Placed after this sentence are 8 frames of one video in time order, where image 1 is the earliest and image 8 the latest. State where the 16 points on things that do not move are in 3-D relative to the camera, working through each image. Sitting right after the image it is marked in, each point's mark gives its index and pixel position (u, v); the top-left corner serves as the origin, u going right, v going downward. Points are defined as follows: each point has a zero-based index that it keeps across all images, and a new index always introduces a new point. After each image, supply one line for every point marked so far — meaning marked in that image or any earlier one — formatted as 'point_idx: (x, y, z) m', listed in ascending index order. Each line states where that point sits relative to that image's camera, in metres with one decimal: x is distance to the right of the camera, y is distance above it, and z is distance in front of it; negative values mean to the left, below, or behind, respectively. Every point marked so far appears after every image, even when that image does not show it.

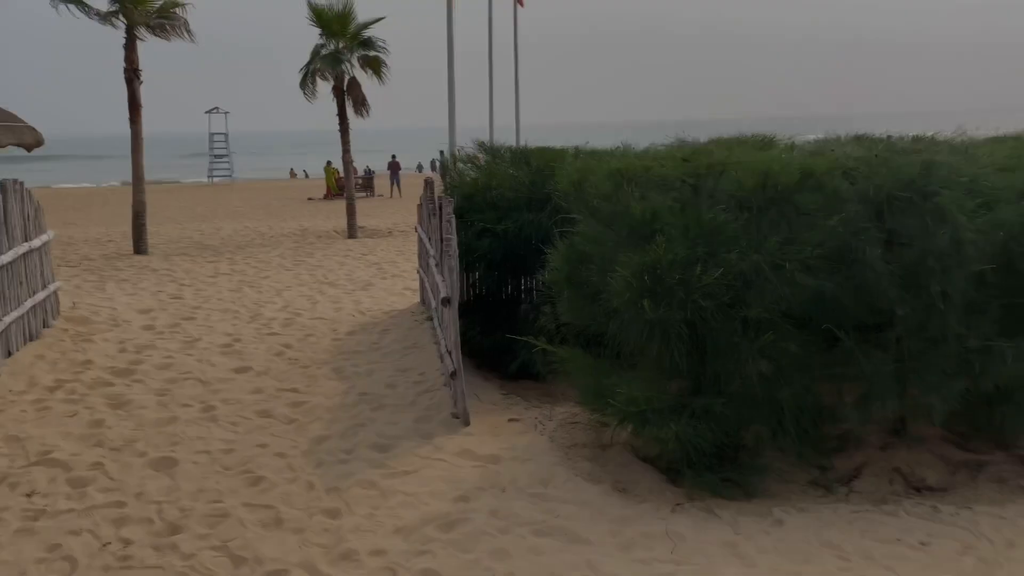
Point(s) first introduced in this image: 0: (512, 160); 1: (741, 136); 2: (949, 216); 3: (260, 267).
0: (0.0, +1.0, +6.8) m
1: (+1.5, +1.0, +5.6) m
2: (+2.2, +0.4, +4.2) m
3: (-3.3, +0.3, +11.0) m
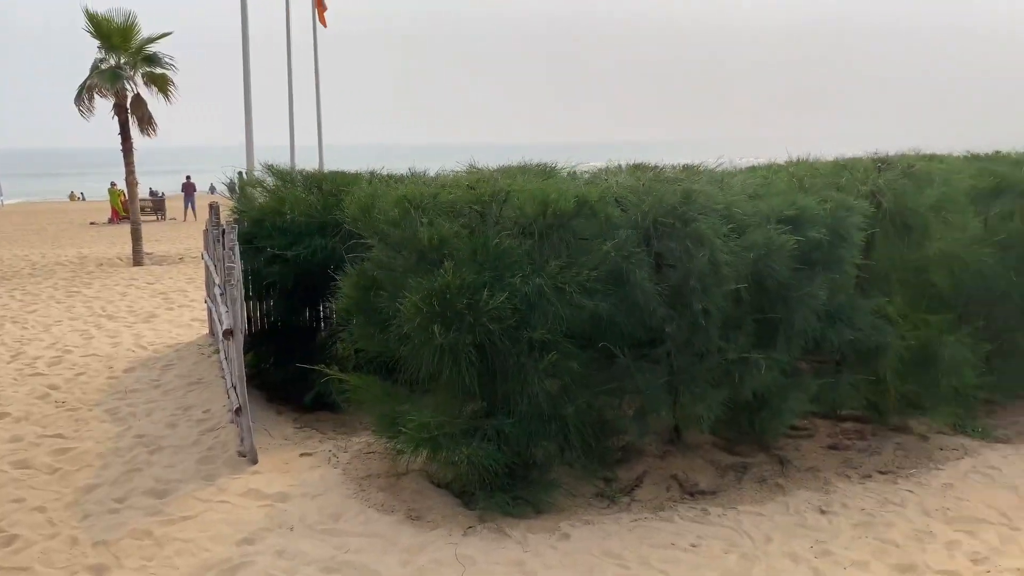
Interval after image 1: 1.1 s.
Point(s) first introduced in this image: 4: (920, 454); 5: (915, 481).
0: (-1.7, +0.8, +6.6) m
1: (+0.1, +0.9, +5.9) m
2: (+1.1, +0.3, +4.6) m
3: (-5.8, -0.1, +10.0) m
4: (+2.6, -1.1, +5.3) m
5: (+2.4, -1.1, +4.9) m
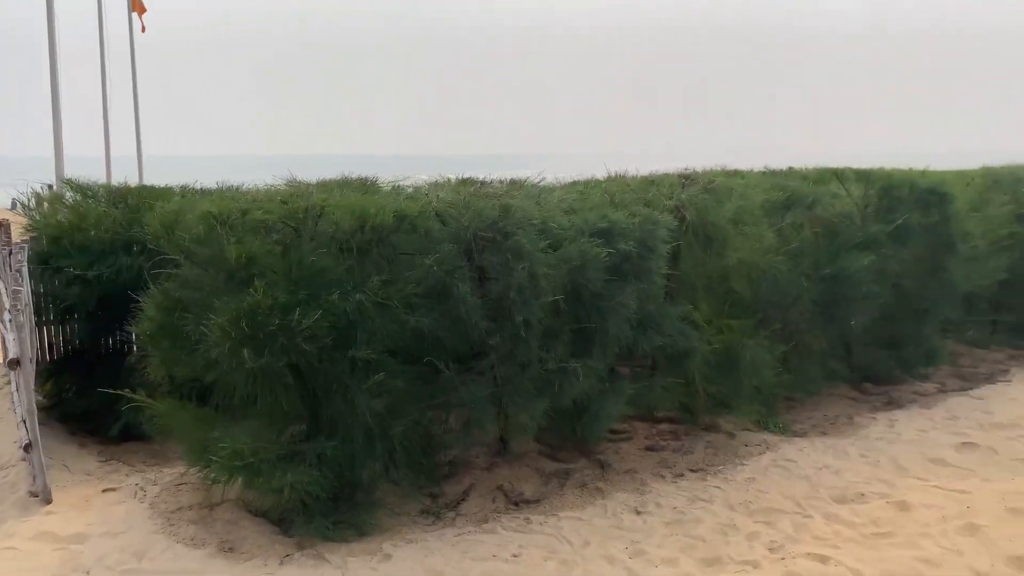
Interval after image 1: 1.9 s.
0: (-3.0, +0.7, +6.2) m
1: (-1.1, +0.8, +5.8) m
2: (+0.1, +0.2, +4.7) m
3: (-7.7, -0.4, +8.7) m
4: (+1.5, -1.1, +5.7) m
5: (+1.3, -1.2, +5.2) m
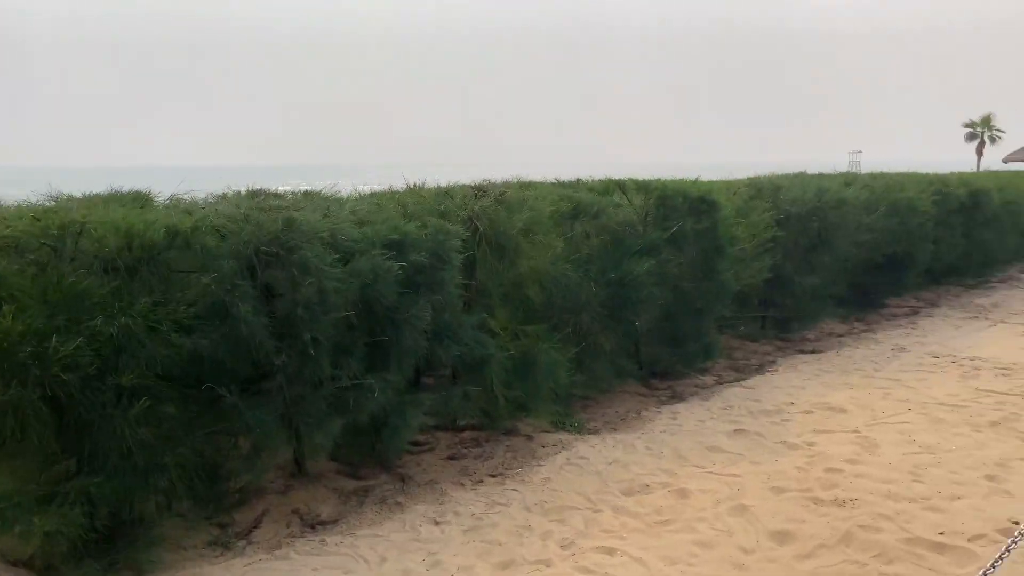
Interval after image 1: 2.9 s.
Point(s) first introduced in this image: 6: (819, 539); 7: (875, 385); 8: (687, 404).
0: (-4.4, +0.4, +5.4) m
1: (-2.5, +0.6, +5.4) m
2: (-1.1, +0.1, +4.6) m
3: (-9.5, -0.8, +6.8) m
4: (+0.1, -1.2, +5.8) m
5: (0.0, -1.2, +5.4) m
6: (+1.6, -1.3, +4.4) m
7: (+3.2, -0.9, +7.4) m
8: (+1.5, -1.0, +7.1) m
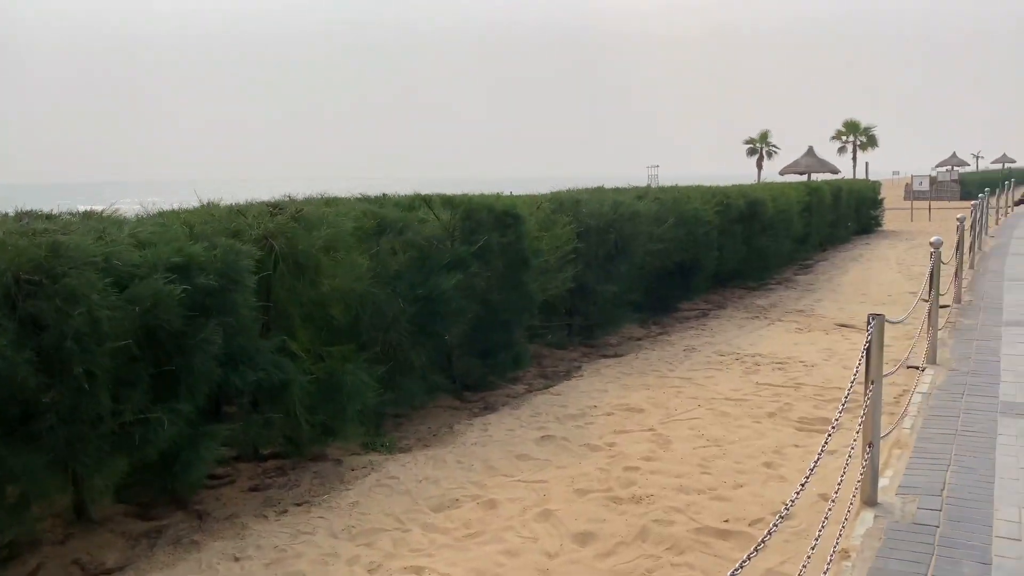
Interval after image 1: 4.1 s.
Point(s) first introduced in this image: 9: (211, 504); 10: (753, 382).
0: (-5.6, +0.2, +4.3) m
1: (-3.7, +0.4, +4.7) m
2: (-2.2, 0.0, +4.2) m
3: (-10.8, -1.3, +4.6) m
4: (-1.2, -1.3, +5.7) m
5: (-1.2, -1.4, +5.2) m
6: (+0.6, -1.4, +4.6) m
7: (+1.5, -0.9, +7.9) m
8: (-0.1, -1.1, +7.2) m
9: (-1.9, -1.3, +5.2) m
10: (+2.3, -0.9, +7.8) m
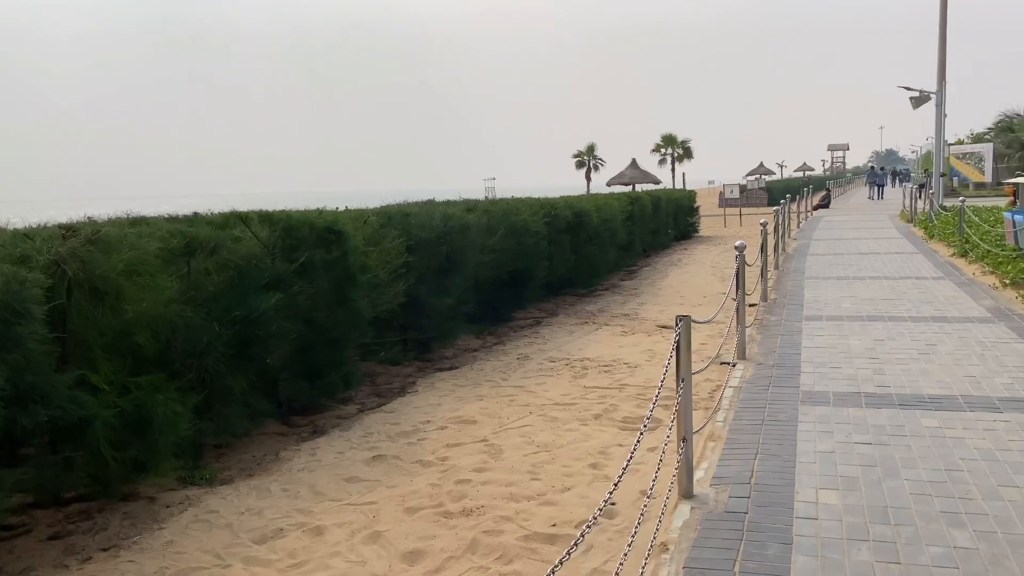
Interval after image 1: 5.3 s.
0: (-6.4, -0.1, +3.1) m
1: (-4.7, +0.2, +3.9) m
2: (-3.0, -0.2, +3.7) m
3: (-11.5, -1.9, +2.4) m
4: (-2.3, -1.5, +5.3) m
5: (-2.2, -1.5, +4.9) m
6: (-0.4, -1.4, +4.6) m
7: (-0.1, -1.0, +8.0) m
8: (-1.6, -1.2, +7.0) m
9: (-2.9, -1.5, +4.7) m
10: (+0.7, -1.0, +8.1) m
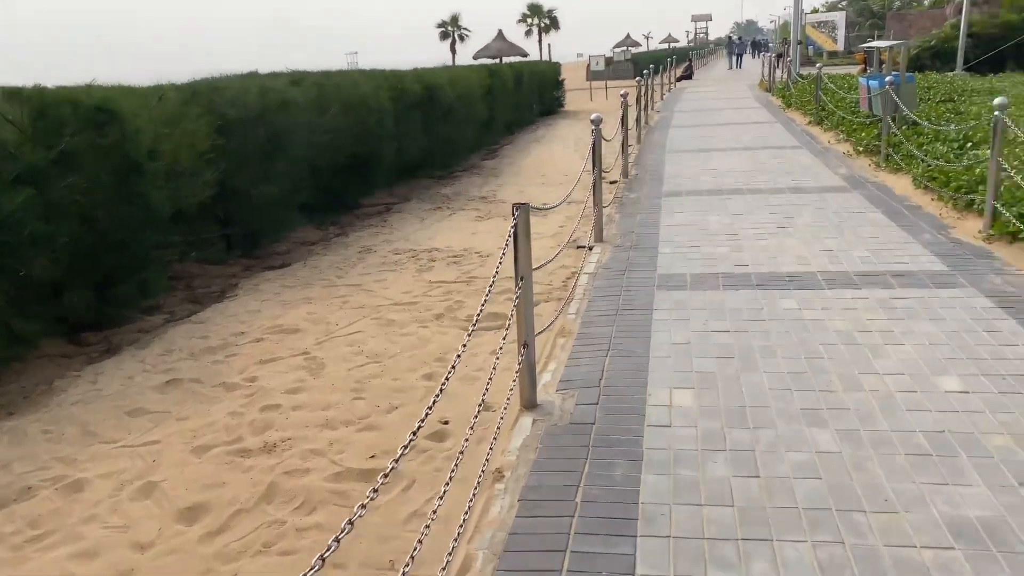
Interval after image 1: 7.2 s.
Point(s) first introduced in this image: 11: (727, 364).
0: (-7.0, -0.2, +1.2) m
1: (-5.5, +0.3, +2.2) m
2: (-3.8, 0.0, +2.3) m
3: (-11.9, -2.2, +0.1) m
4: (-3.3, -1.0, +4.2) m
5: (-3.1, -1.1, +3.8) m
6: (-1.2, -1.0, +3.8) m
7: (-1.5, -0.1, +7.1) m
8: (-2.8, -0.5, +5.9) m
9: (-3.8, -1.2, +3.6) m
10: (-0.8, +0.1, +7.3) m
11: (+1.3, -0.5, +5.1) m
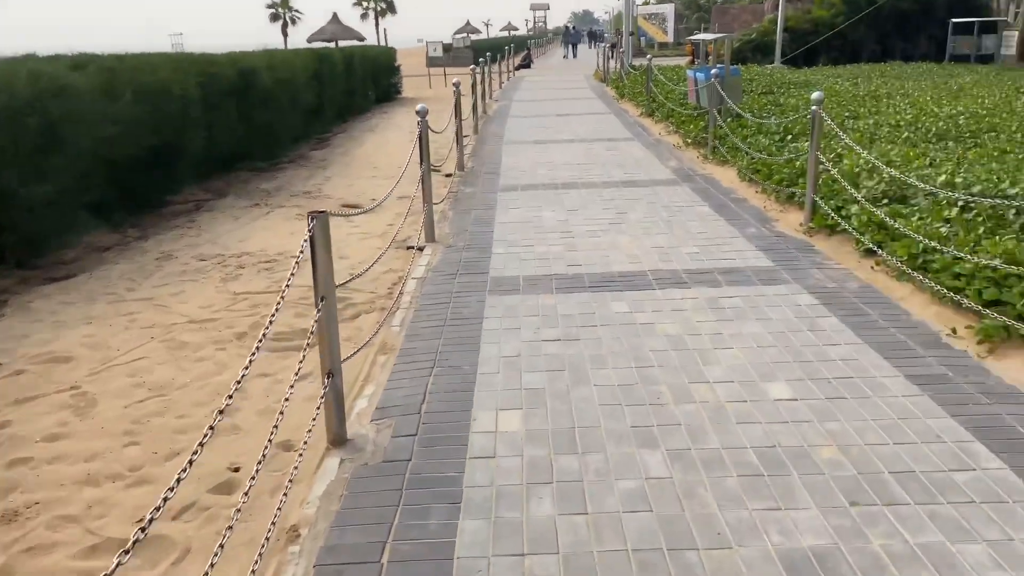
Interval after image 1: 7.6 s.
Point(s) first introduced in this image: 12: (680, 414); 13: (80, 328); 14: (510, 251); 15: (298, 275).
0: (-7.3, -0.6, -0.5) m
1: (-5.9, 0.0, +0.7) m
2: (-4.3, -0.2, +1.1) m
3: (-11.8, -2.8, -2.5) m
4: (-4.1, -1.2, +3.0) m
5: (-3.8, -1.3, +2.7) m
6: (-2.0, -1.1, +3.0) m
7: (-2.9, -0.2, +6.2) m
8: (-3.9, -0.7, +4.8) m
9: (-4.4, -1.4, +2.3) m
10: (-2.2, 0.0, +6.5) m
11: (+0.3, -0.5, +4.8) m
12: (+0.9, -0.6, +4.3) m
13: (-3.0, -0.3, +5.8) m
14: (0.0, +0.3, +7.6) m
15: (-1.8, +0.1, +6.9) m
